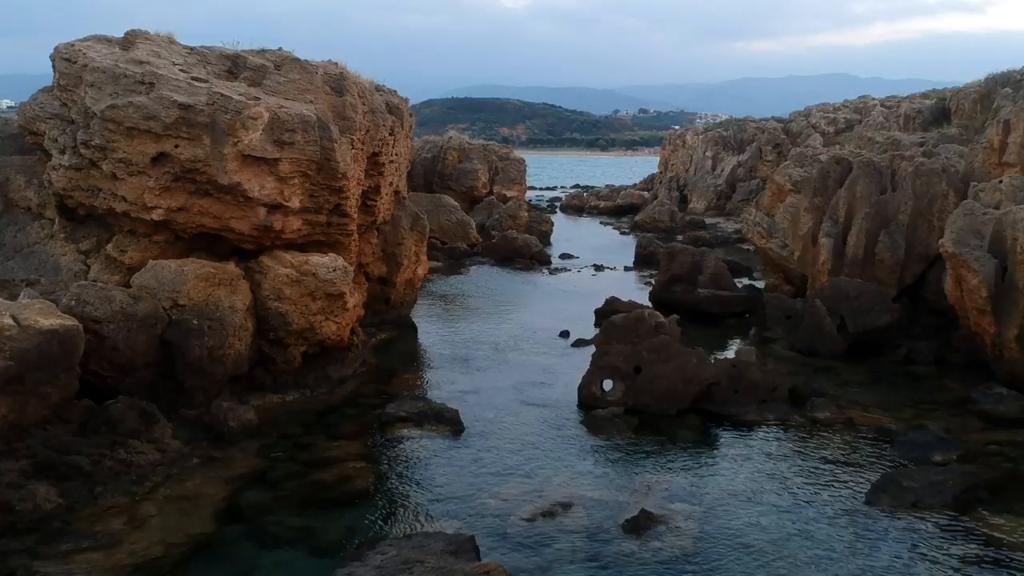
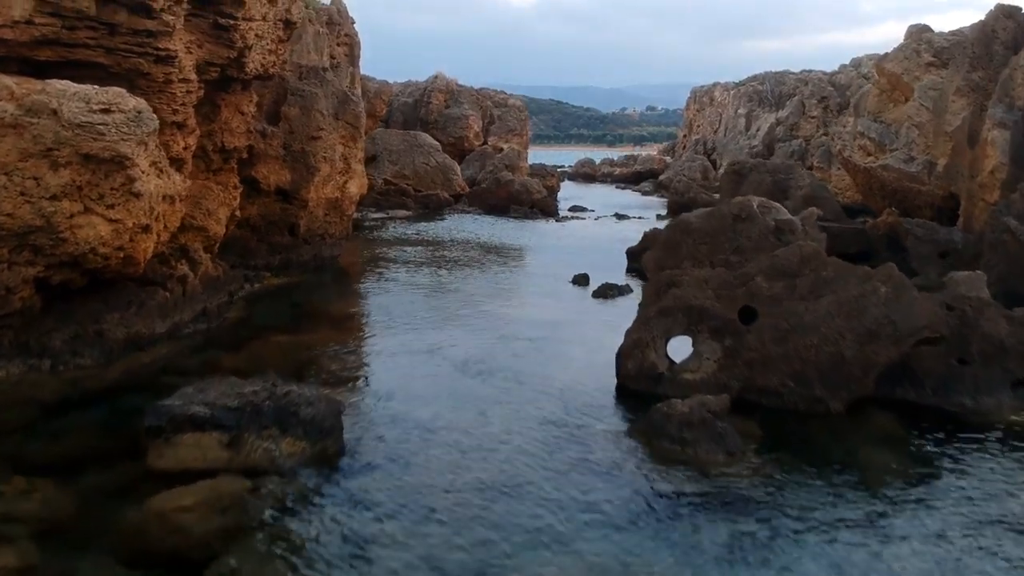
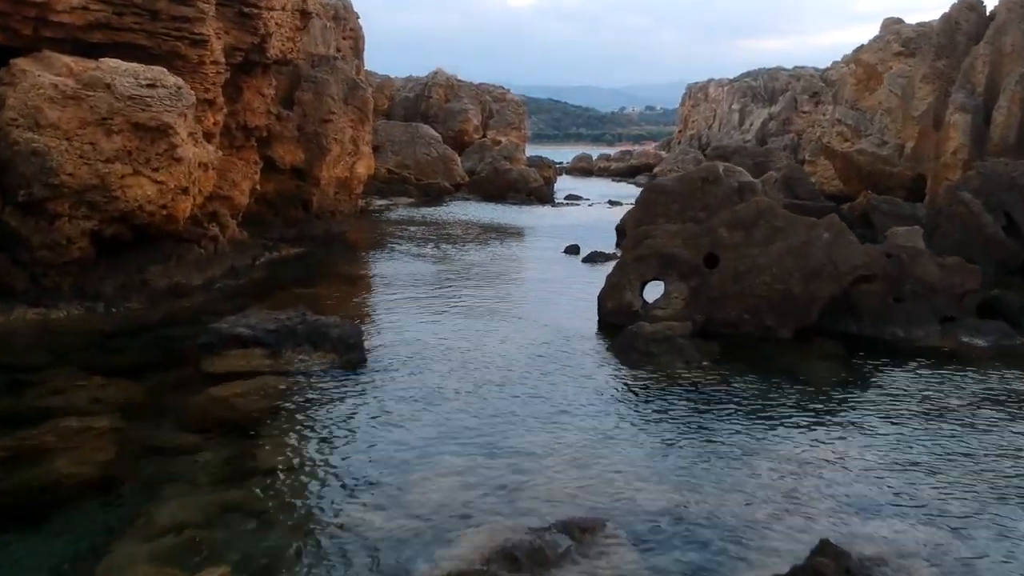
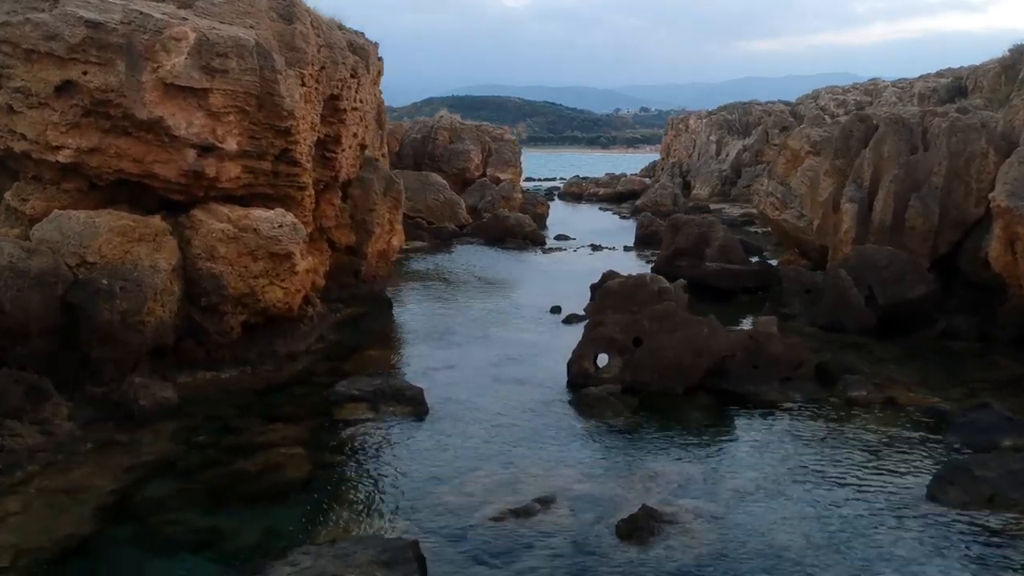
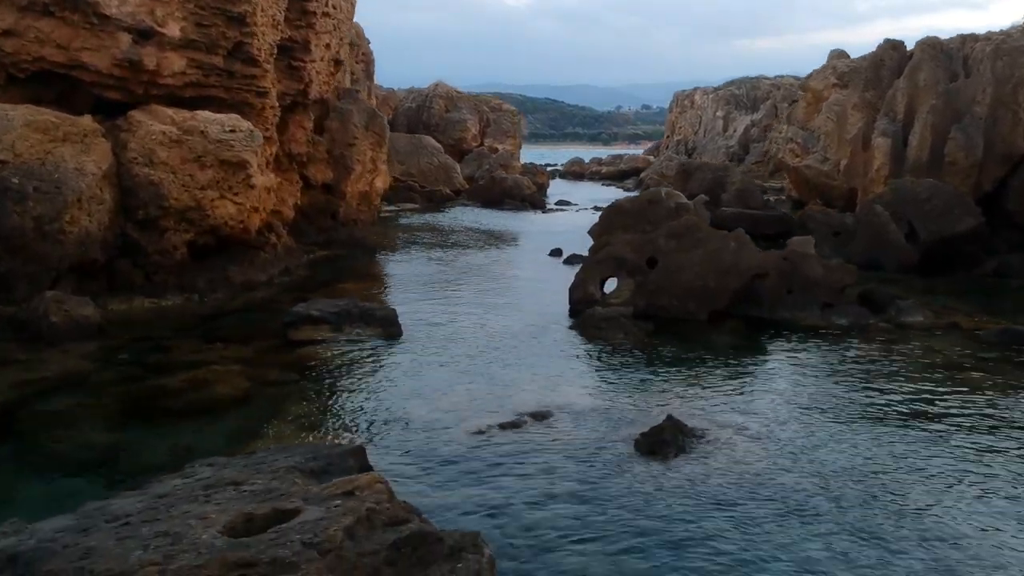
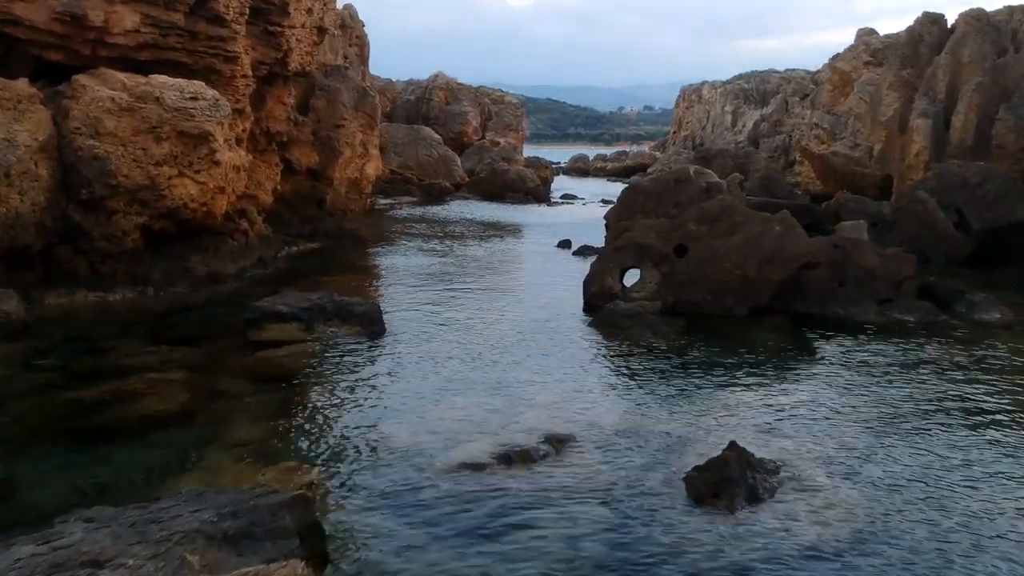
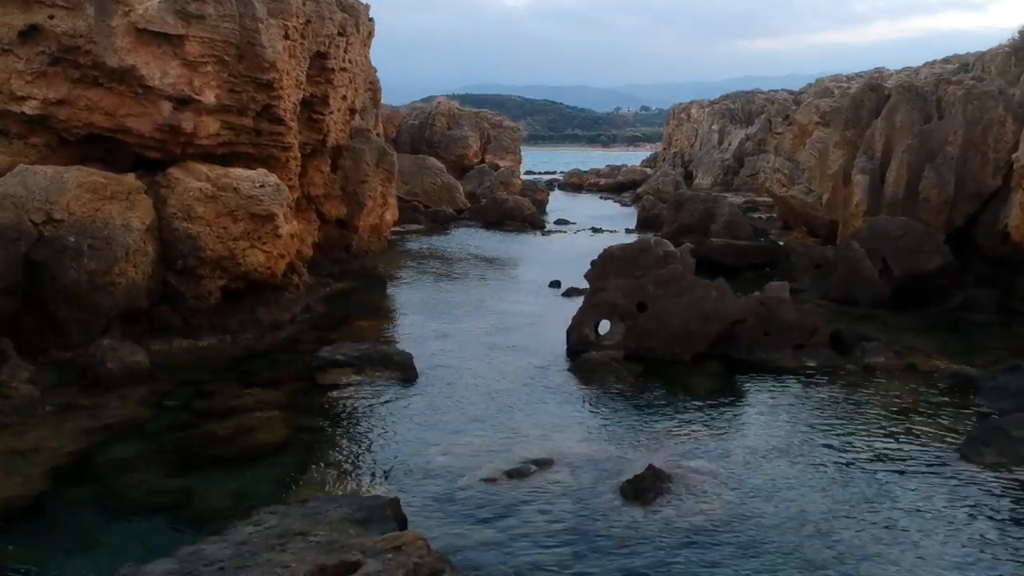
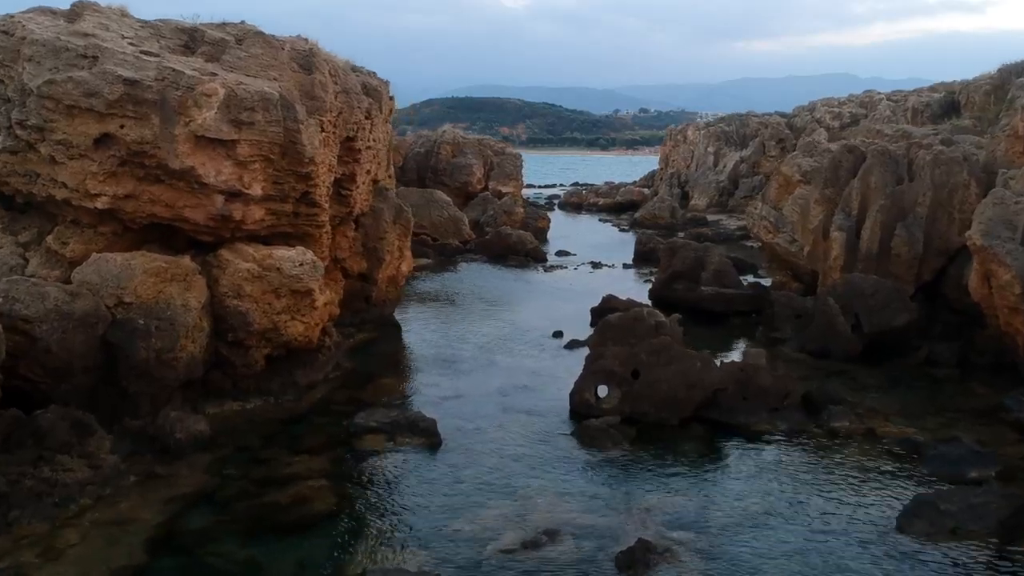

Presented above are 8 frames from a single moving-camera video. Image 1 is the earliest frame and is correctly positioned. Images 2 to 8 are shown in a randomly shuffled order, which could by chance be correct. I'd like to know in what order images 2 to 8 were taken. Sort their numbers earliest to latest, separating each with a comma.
8, 4, 7, 5, 6, 3, 2
